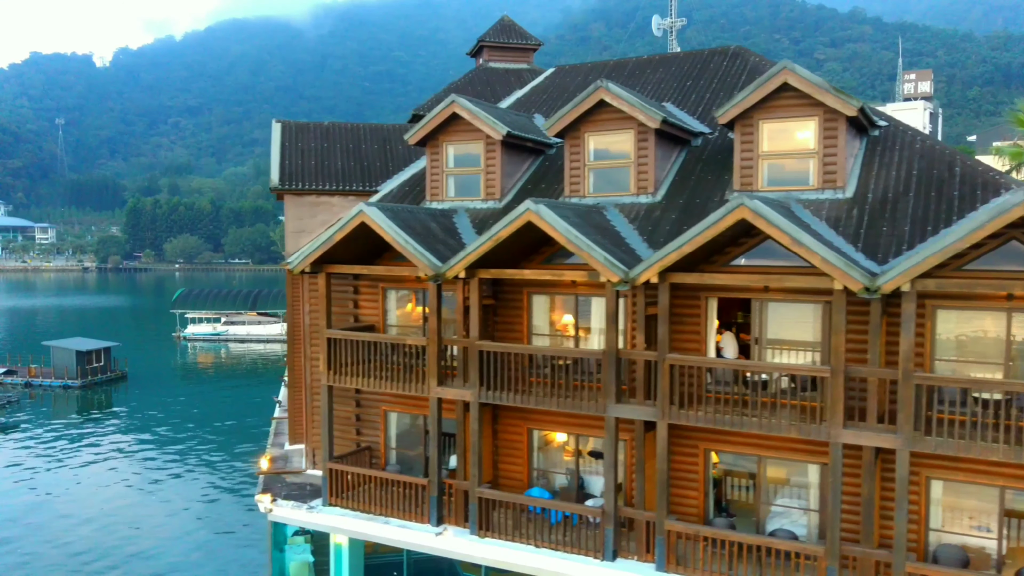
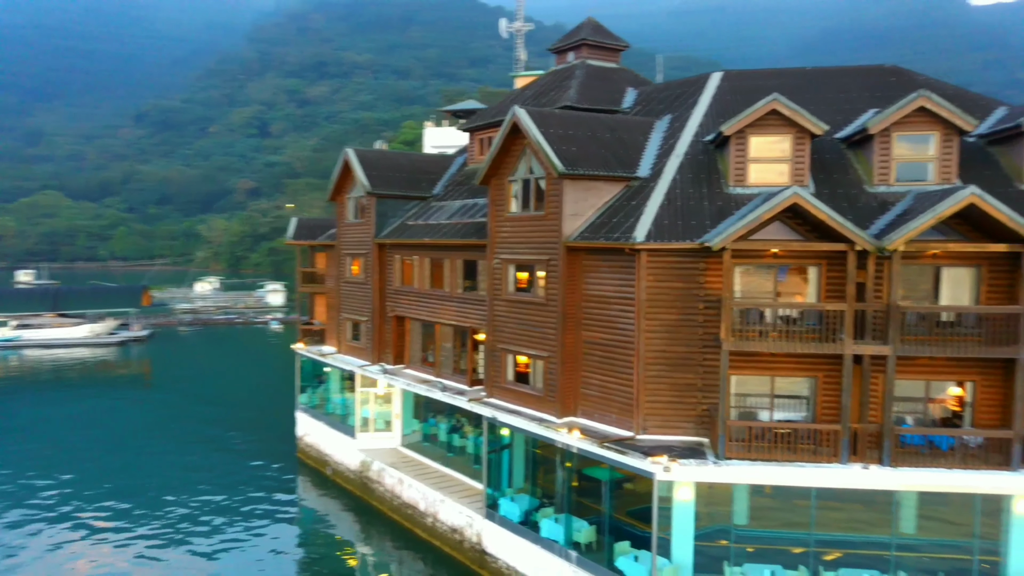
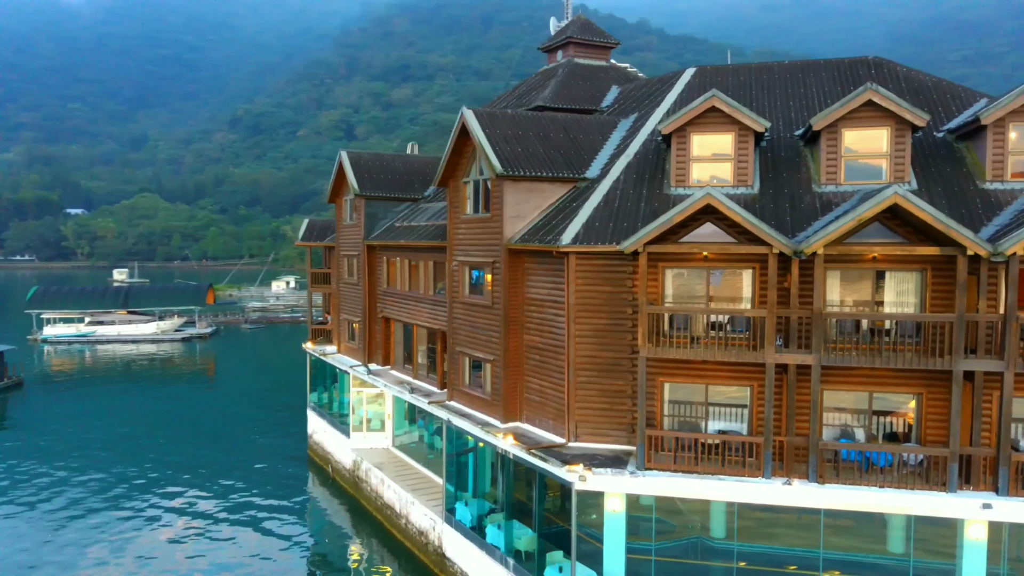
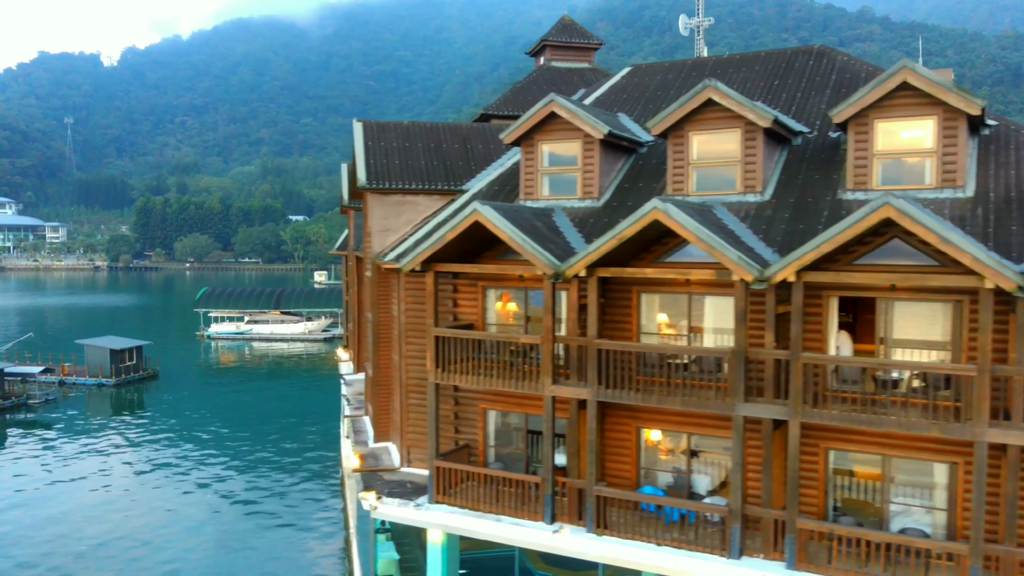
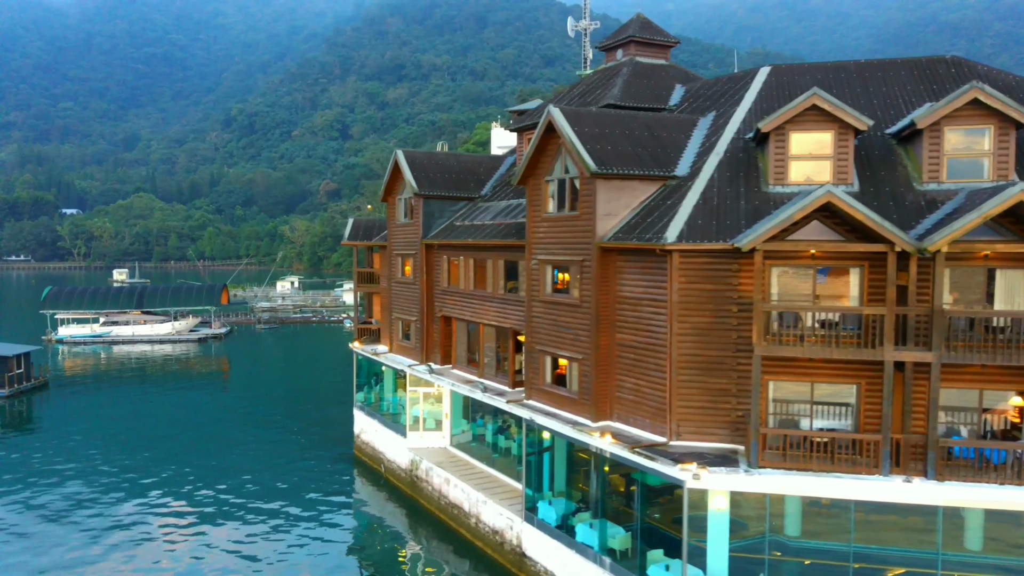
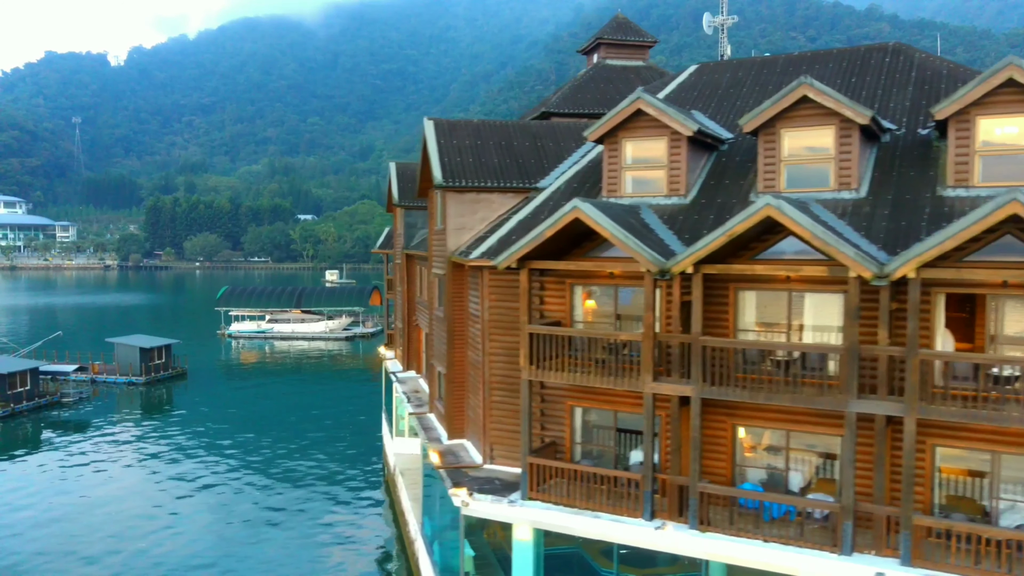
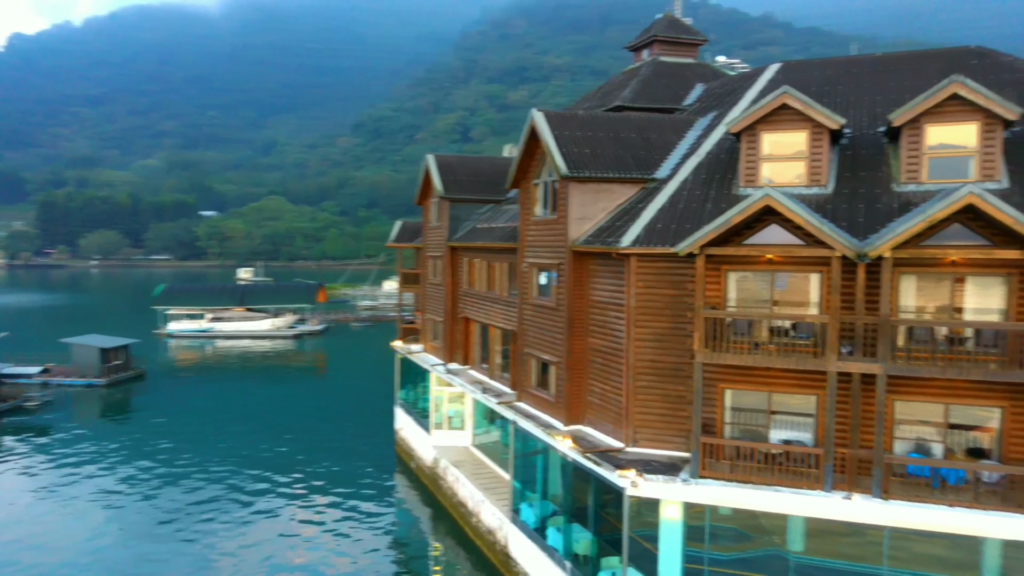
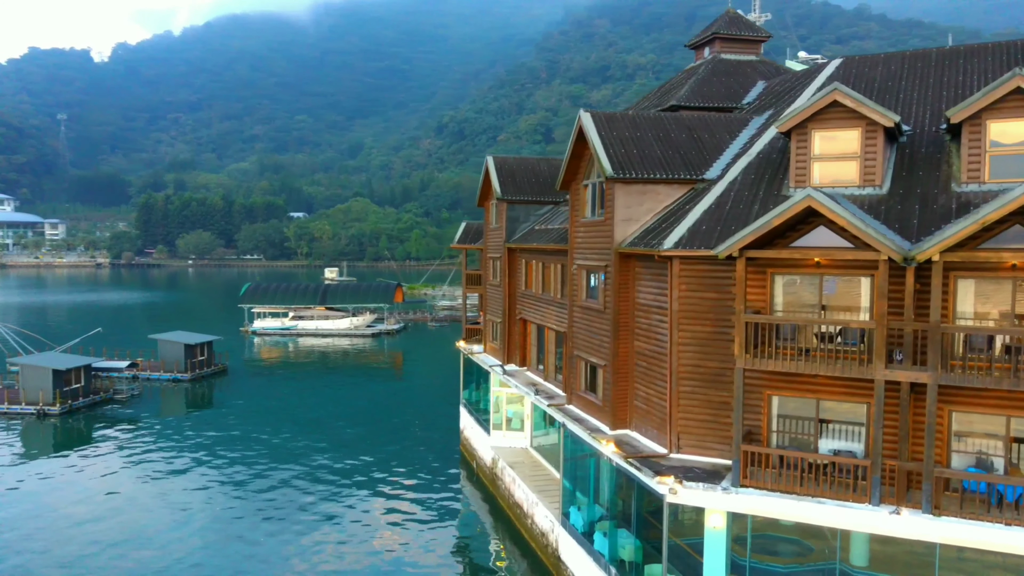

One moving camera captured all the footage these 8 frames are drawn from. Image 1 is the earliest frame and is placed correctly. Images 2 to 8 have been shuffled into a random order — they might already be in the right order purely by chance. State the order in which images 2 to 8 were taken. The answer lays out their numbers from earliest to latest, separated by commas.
4, 6, 8, 7, 3, 5, 2
